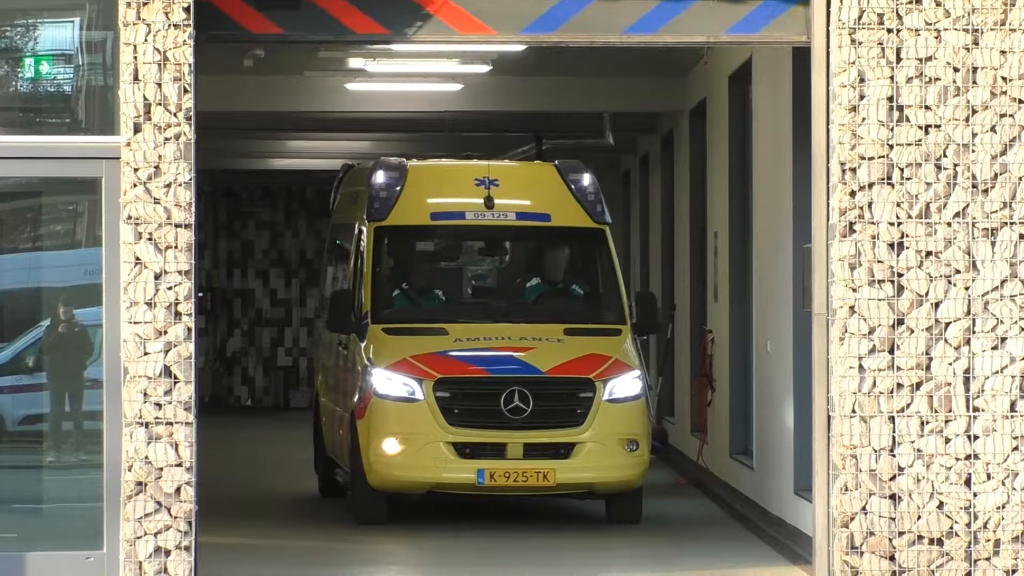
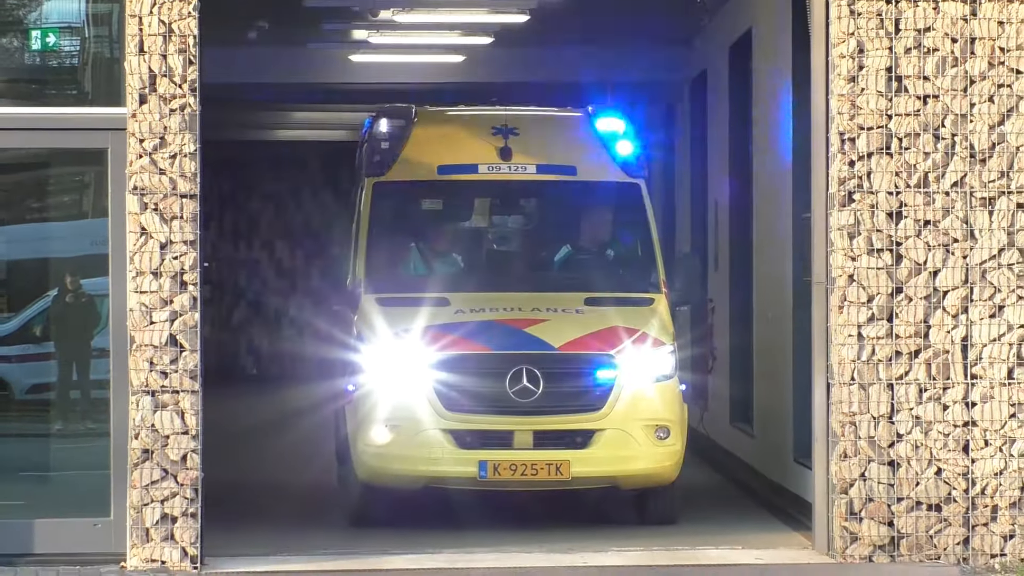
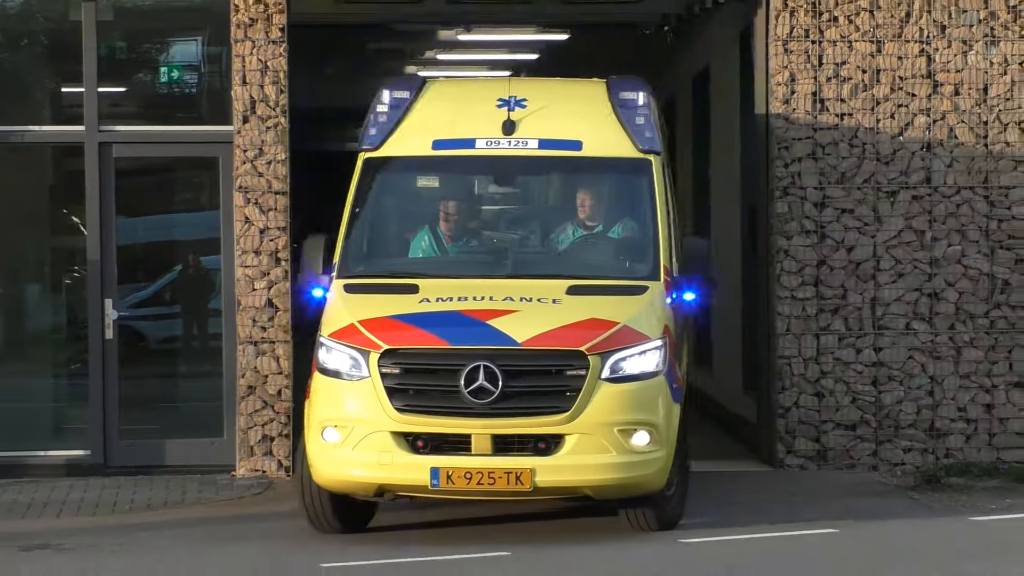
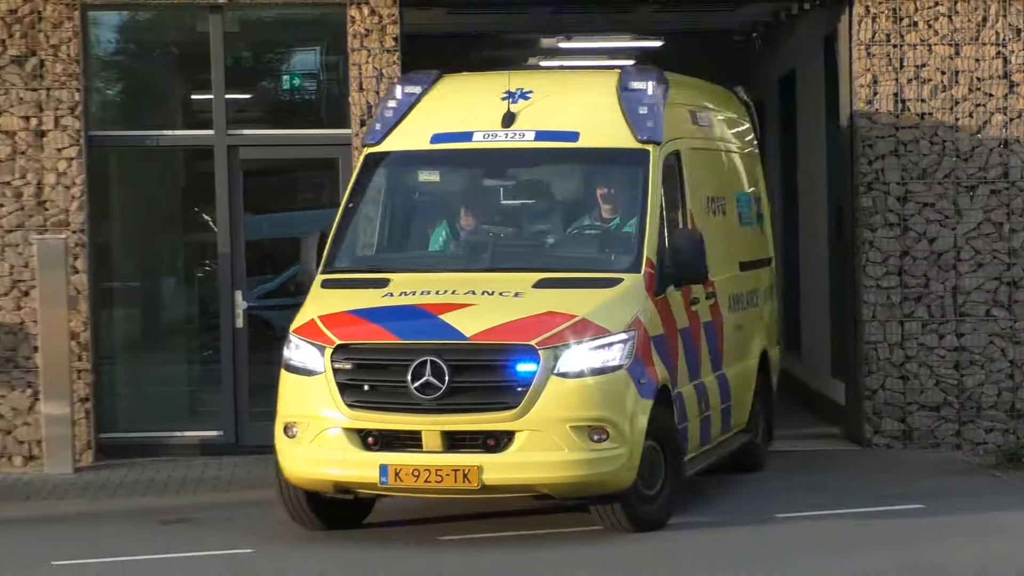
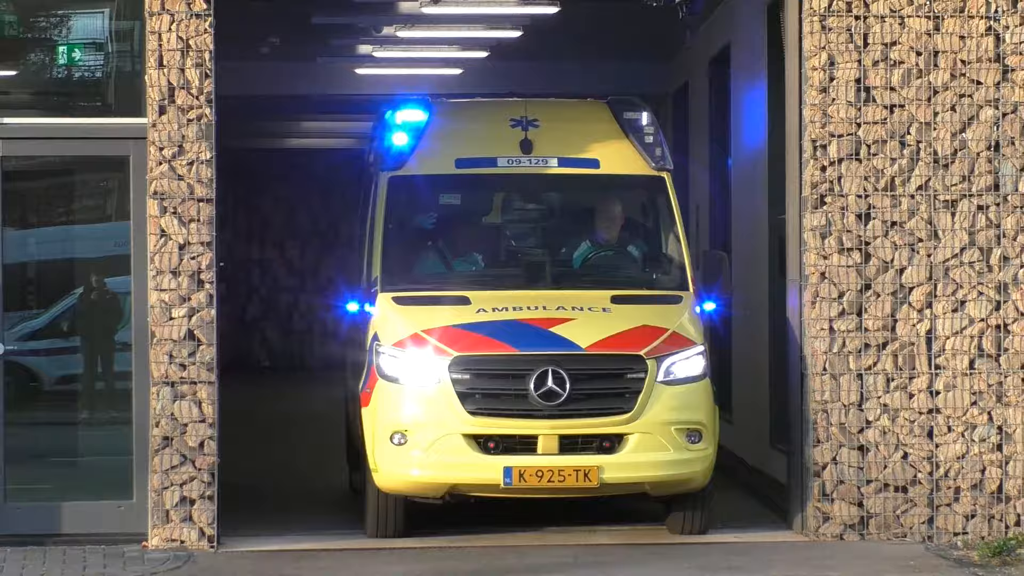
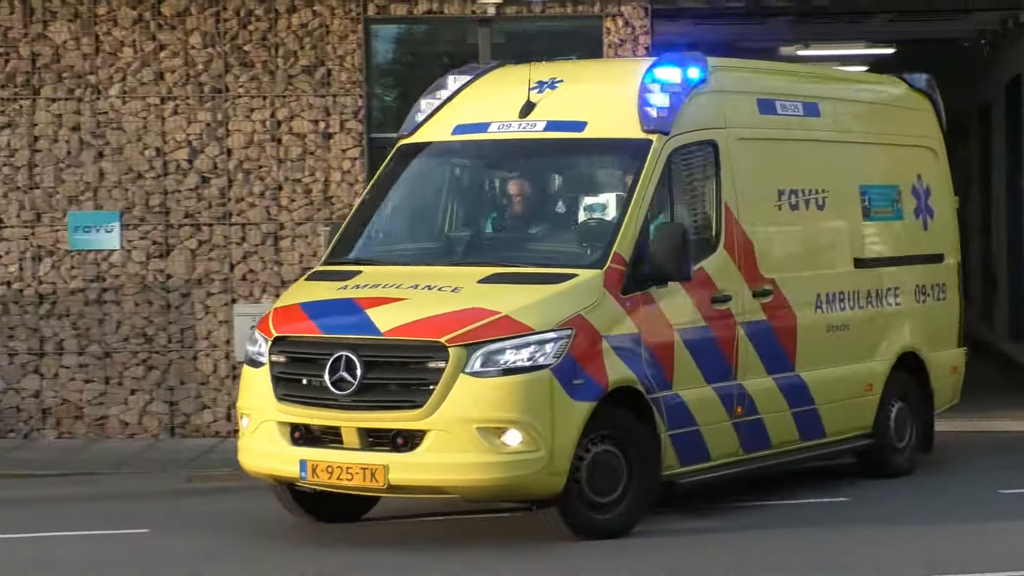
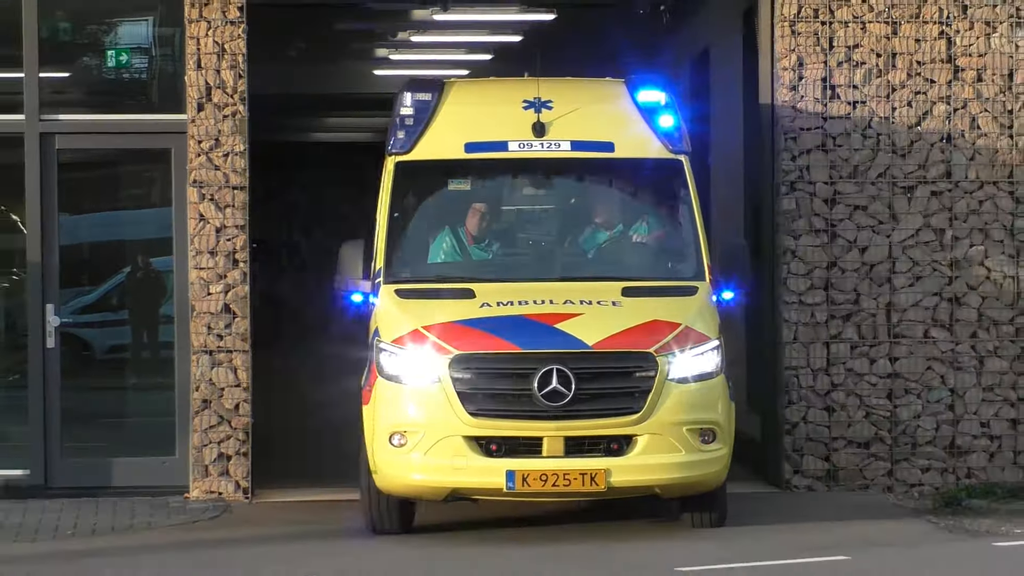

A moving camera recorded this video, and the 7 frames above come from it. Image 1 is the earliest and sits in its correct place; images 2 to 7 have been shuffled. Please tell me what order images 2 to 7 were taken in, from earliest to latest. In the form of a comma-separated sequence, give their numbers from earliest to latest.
2, 5, 7, 3, 4, 6
